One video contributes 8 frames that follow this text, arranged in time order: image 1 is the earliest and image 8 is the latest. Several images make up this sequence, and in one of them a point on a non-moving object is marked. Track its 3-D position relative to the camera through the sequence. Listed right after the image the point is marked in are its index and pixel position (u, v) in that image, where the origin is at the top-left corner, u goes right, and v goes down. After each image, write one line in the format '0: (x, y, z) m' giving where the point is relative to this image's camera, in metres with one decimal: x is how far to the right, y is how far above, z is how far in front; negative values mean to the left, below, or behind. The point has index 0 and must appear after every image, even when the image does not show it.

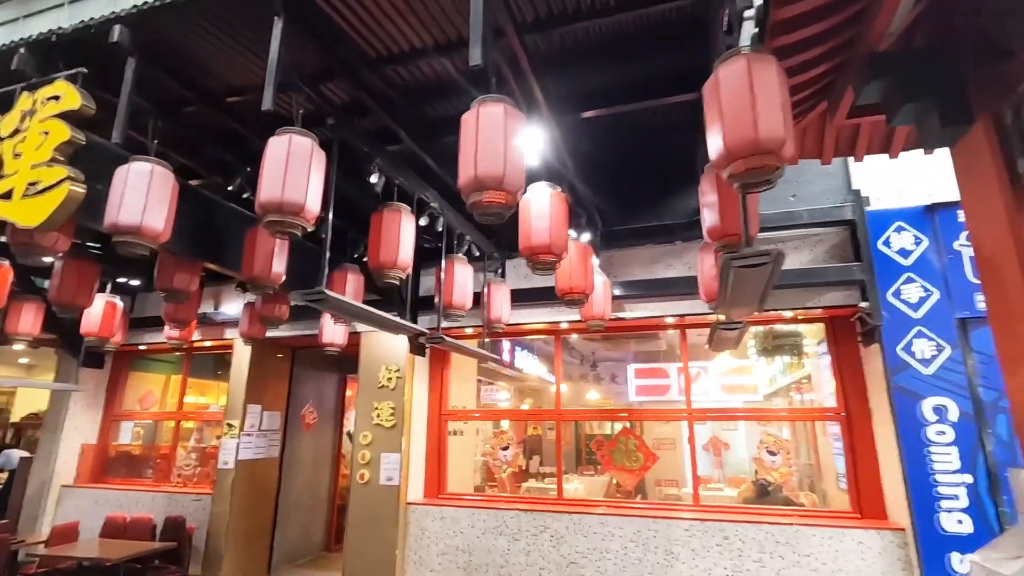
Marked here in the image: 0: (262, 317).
0: (-2.2, -0.3, +4.7) m
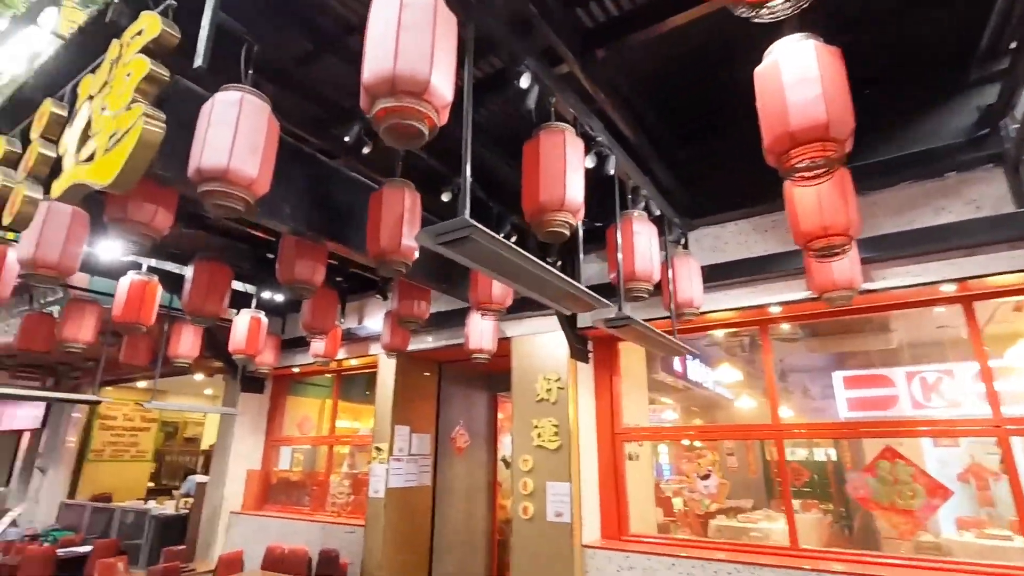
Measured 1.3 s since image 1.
0: (-0.8, -0.2, +4.0) m
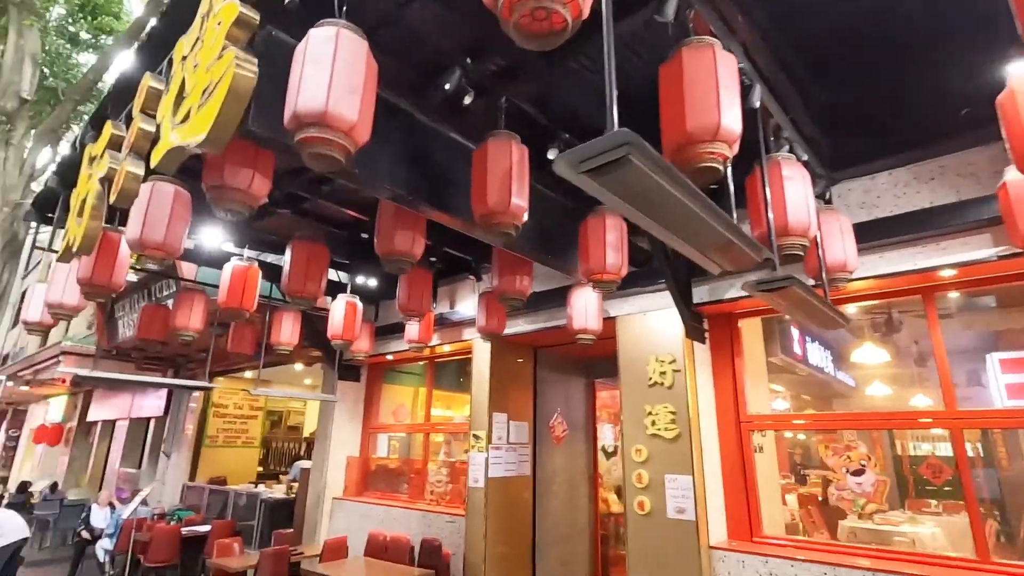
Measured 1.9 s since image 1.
0: (-0.1, 0.0, +3.7) m
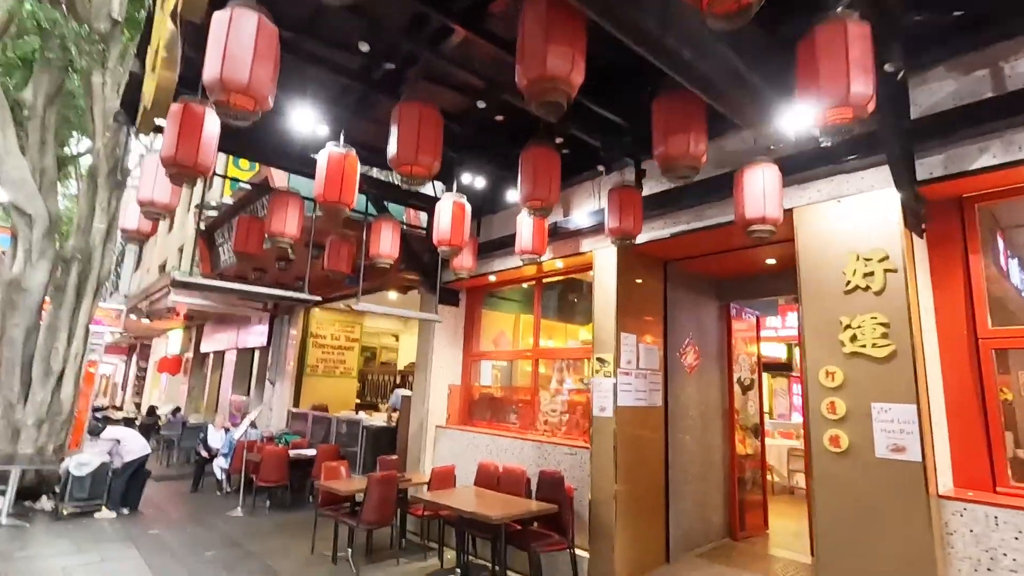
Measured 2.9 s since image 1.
0: (+0.8, +0.7, +2.8) m
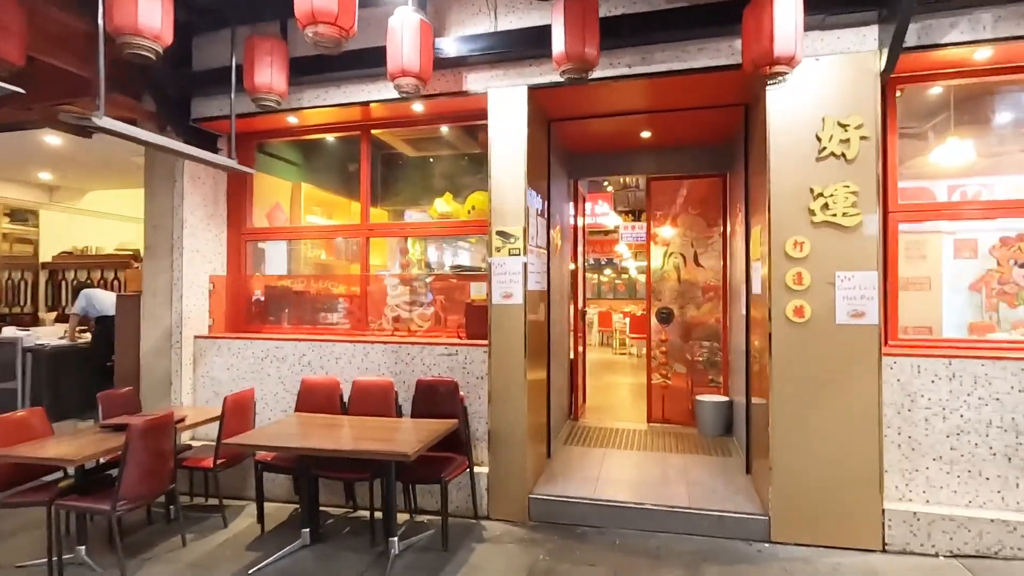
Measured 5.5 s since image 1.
0: (+1.1, +1.3, +1.9) m
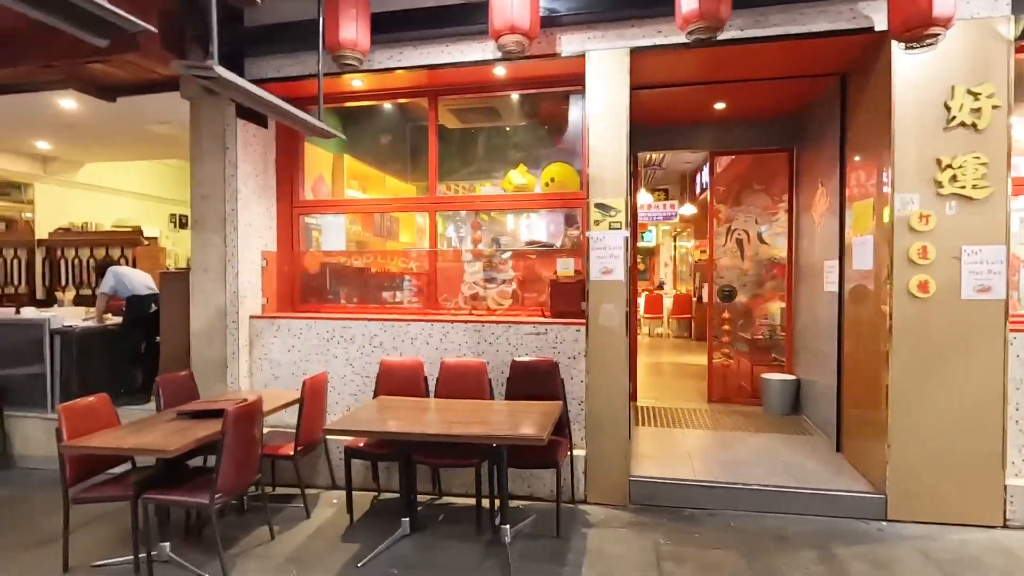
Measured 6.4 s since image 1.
0: (+1.9, +1.4, +1.8) m
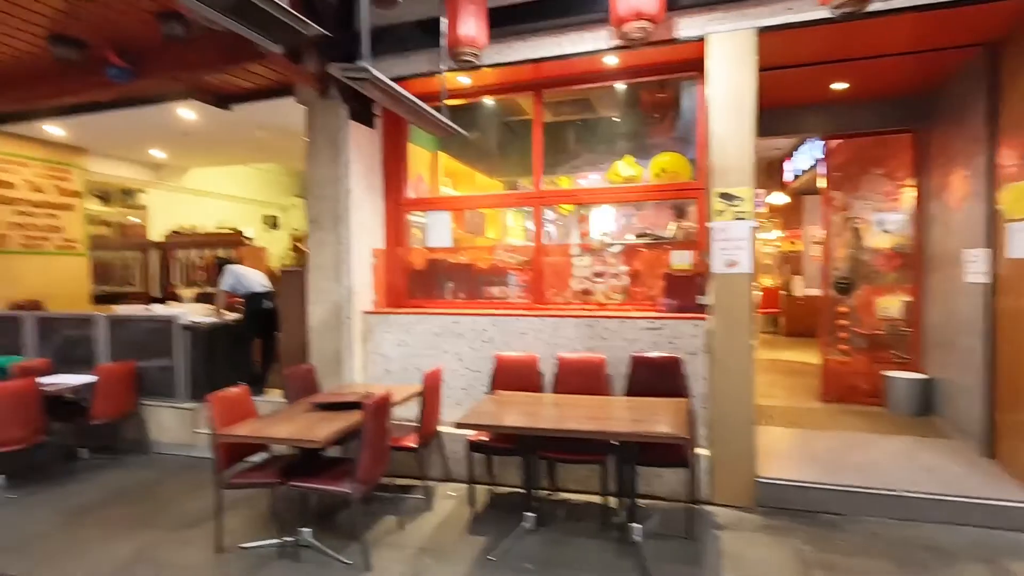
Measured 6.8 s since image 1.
0: (+2.4, +1.4, +1.5) m
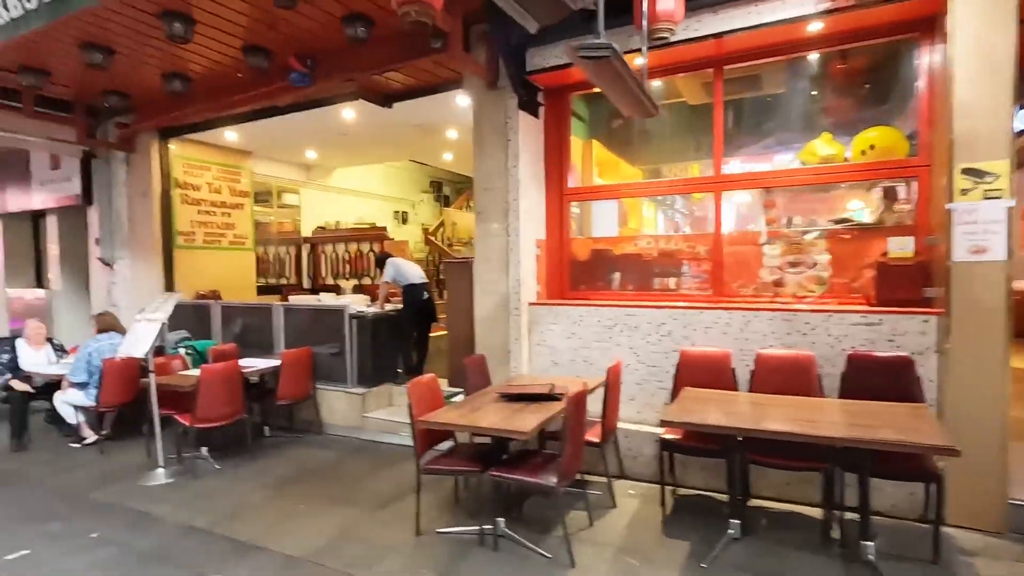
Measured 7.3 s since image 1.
0: (+3.2, +1.5, +0.9) m
